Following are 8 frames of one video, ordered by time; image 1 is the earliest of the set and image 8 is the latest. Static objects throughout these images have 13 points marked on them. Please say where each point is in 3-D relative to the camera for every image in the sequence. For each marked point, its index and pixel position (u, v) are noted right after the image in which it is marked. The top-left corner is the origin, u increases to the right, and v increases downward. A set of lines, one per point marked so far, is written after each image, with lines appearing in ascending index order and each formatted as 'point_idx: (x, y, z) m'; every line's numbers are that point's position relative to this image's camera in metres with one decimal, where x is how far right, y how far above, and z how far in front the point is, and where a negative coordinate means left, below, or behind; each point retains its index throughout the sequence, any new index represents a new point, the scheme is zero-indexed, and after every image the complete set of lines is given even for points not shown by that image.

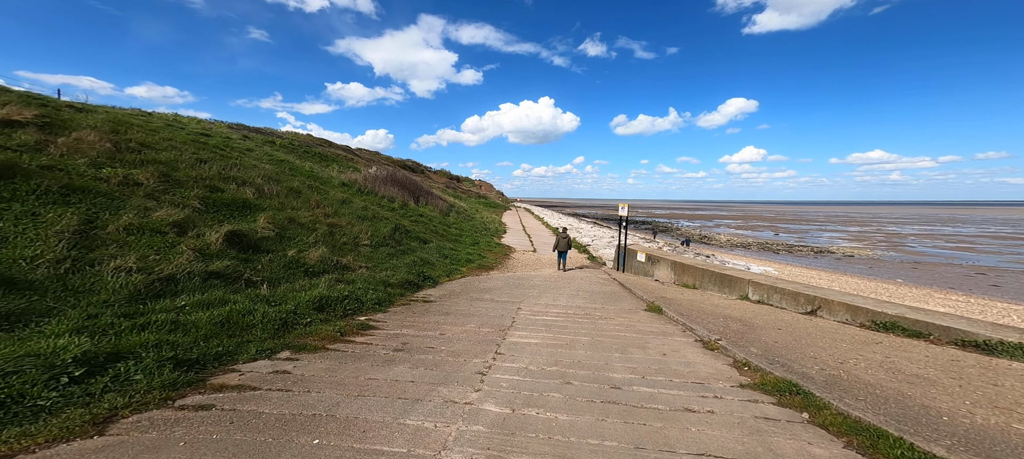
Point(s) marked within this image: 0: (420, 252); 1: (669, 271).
0: (-3.0, -0.9, +11.7) m
1: (+4.9, -1.4, +11.2) m
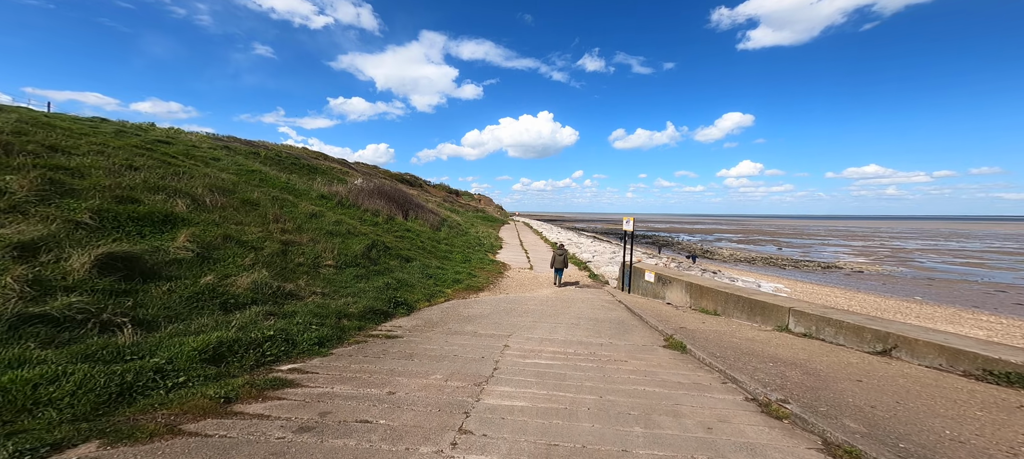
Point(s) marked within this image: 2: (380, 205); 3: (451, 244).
0: (-3.2, -1.4, +10.2) m
1: (+4.6, -1.8, +9.8) m
2: (-6.8, +1.1, +18.7) m
3: (-3.2, -0.9, +19.4) m
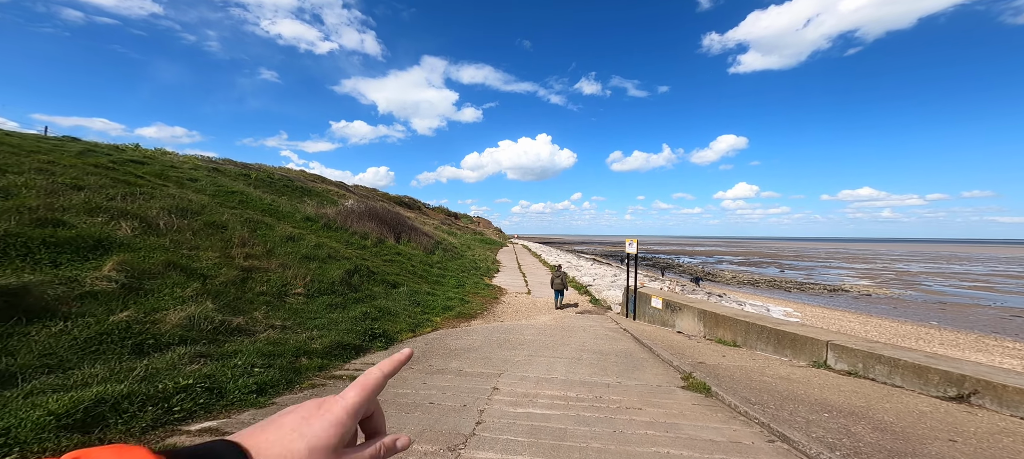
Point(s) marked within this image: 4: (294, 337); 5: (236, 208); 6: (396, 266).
0: (-3.4, -1.9, +9.2) m
1: (+4.5, -2.3, +8.8) m
2: (-7.0, 0.0, +17.9) m
3: (-3.4, -2.0, +18.5) m
4: (-3.3, -1.6, +5.5) m
5: (-8.4, +0.5, +10.9) m
6: (-4.6, -1.5, +14.4) m
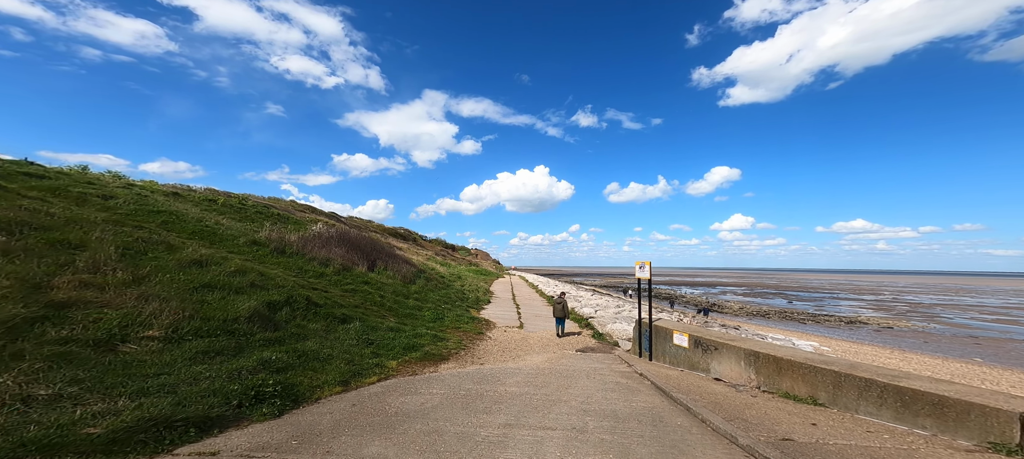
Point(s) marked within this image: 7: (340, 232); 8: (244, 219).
0: (-3.8, -2.1, +6.8) m
1: (+4.1, -2.4, +6.3) m
2: (-7.5, -1.0, +15.5) m
3: (-3.9, -3.0, +15.9) m
4: (-3.7, -1.5, +3.0) m
5: (-8.8, +0.2, +8.6) m
6: (-5.1, -2.2, +12.0) m
7: (-8.8, -0.1, +18.5) m
8: (-13.9, +0.5, +18.9) m
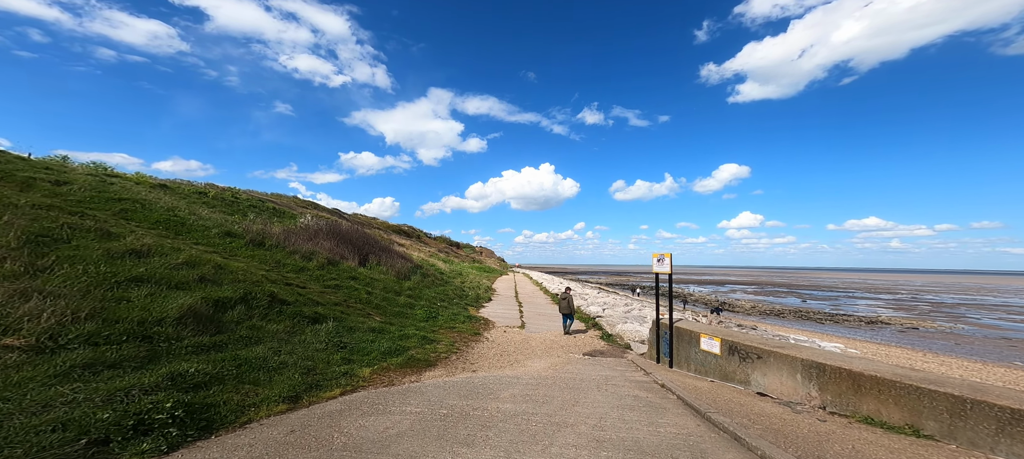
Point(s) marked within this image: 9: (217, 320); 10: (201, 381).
0: (-3.9, -1.8, +5.5) m
1: (+4.0, -2.1, +5.0) m
2: (-7.4, -0.6, +14.3) m
3: (-3.8, -2.7, +14.7) m
4: (-3.9, -1.2, +1.8) m
5: (-8.9, +0.5, +7.4) m
6: (-5.1, -1.9, +10.8) m
7: (-8.7, +0.2, +17.4) m
8: (-13.8, +0.9, +17.8) m
9: (-4.6, -1.4, +5.7) m
10: (-3.5, -1.7, +4.1) m
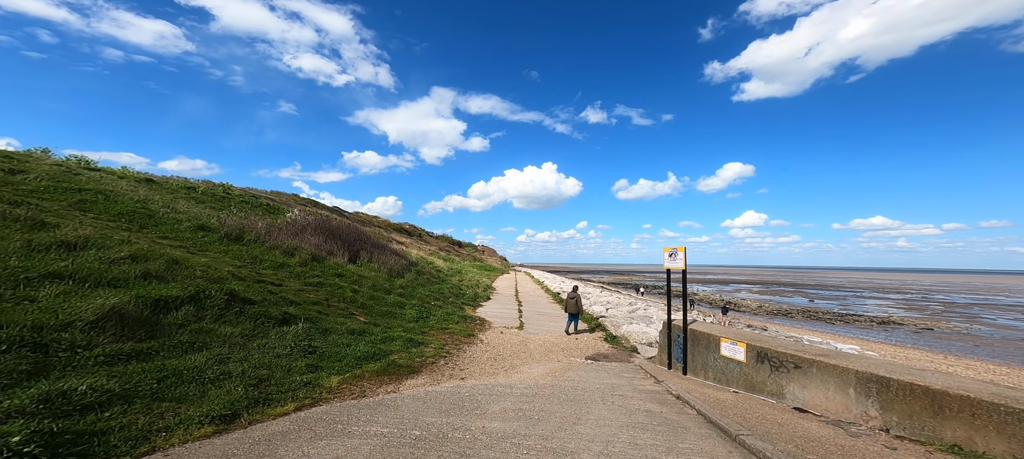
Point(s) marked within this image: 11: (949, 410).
0: (-4.0, -1.6, +4.7) m
1: (+3.8, -1.9, +4.1) m
2: (-7.5, -0.4, +13.5) m
3: (-3.9, -2.5, +13.9) m
4: (-4.0, -1.0, +1.0) m
5: (-9.0, +0.7, +6.6) m
6: (-5.2, -1.7, +9.9) m
7: (-8.8, +0.5, +16.6) m
8: (-13.8, +1.1, +17.1) m
9: (-4.7, -1.2, +4.8) m
10: (-3.6, -1.5, +3.2) m
11: (+3.9, -1.6, +3.2) m
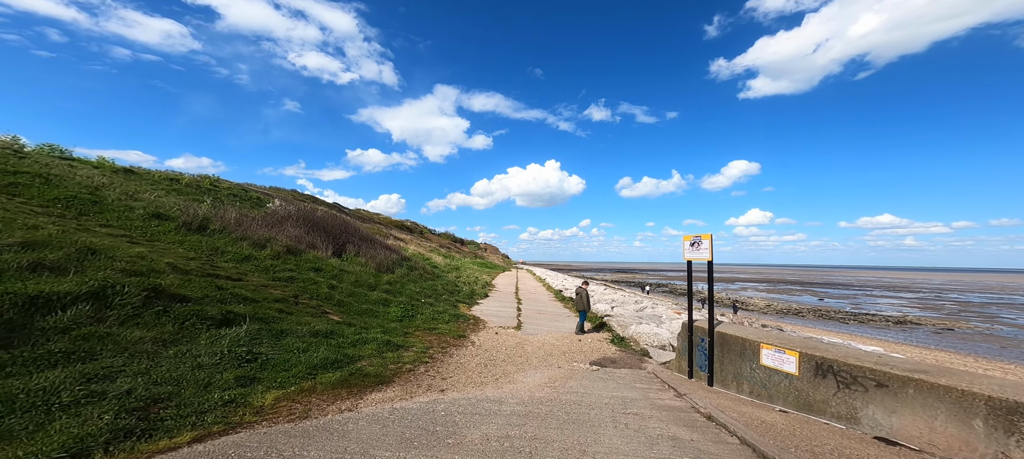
0: (-4.2, -1.3, +3.5) m
1: (+3.6, -1.7, +2.8) m
2: (-7.6, -0.1, +12.4) m
3: (-4.0, -2.1, +12.7) m
4: (-4.2, -0.7, -0.2) m
5: (-9.2, +1.0, +5.5) m
6: (-5.3, -1.4, +8.8) m
7: (-8.8, +0.8, +15.4) m
8: (-13.9, +1.5, +16.0) m
9: (-4.9, -0.9, +3.6) m
10: (-3.8, -1.2, +2.0) m
11: (+3.7, -1.3, +2.0) m
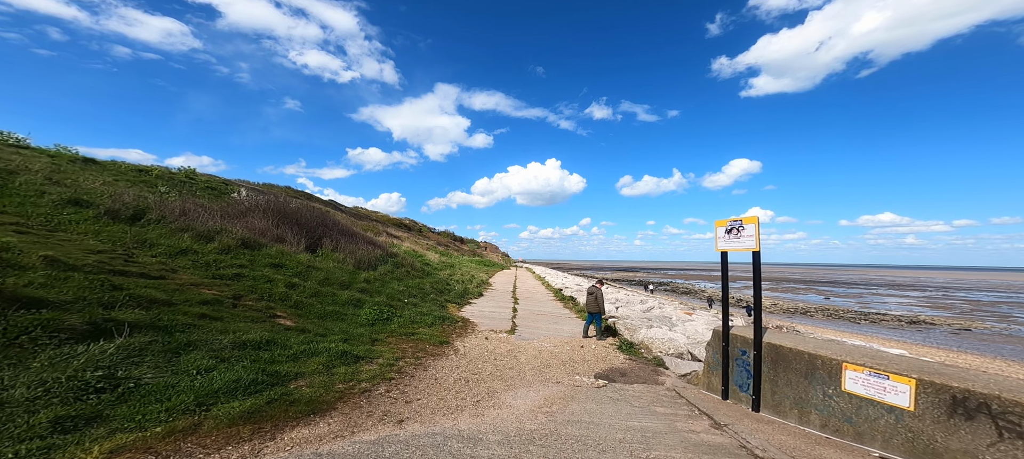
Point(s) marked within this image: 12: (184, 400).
0: (-4.4, -1.1, +2.1) m
1: (+3.4, -1.4, +1.4) m
2: (-7.8, +0.2, +10.9) m
3: (-4.2, -1.8, +11.3) m
4: (-4.5, -0.5, -1.7) m
5: (-9.4, +1.2, +4.0) m
6: (-5.5, -1.1, +7.3) m
7: (-9.0, +1.1, +14.0) m
8: (-14.1, +1.8, +14.5) m
9: (-5.1, -0.6, +2.2) m
10: (-4.0, -0.9, +0.6) m
11: (+3.5, -1.1, +0.5) m
12: (-3.4, -1.7, +4.1) m
